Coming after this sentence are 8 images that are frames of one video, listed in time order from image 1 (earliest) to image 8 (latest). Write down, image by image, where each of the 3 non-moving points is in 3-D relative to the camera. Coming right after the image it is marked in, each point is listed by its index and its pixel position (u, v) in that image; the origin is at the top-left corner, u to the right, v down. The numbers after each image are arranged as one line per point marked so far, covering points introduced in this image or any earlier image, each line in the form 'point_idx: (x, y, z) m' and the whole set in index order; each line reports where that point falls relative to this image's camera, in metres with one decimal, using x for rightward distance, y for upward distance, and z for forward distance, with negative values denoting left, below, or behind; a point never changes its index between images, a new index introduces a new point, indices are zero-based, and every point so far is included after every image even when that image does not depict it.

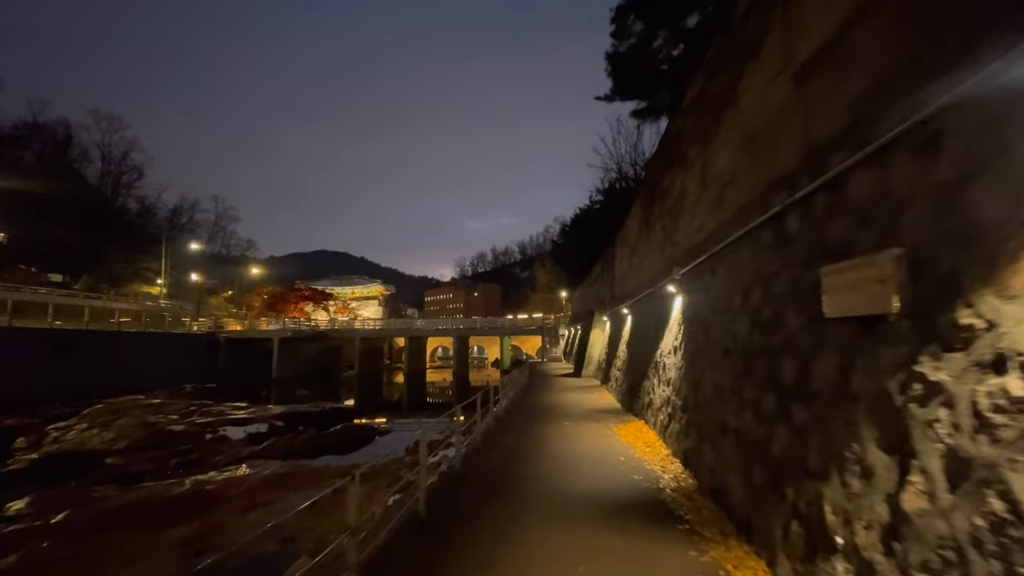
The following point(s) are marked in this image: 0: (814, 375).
0: (+2.5, -0.7, +3.9) m
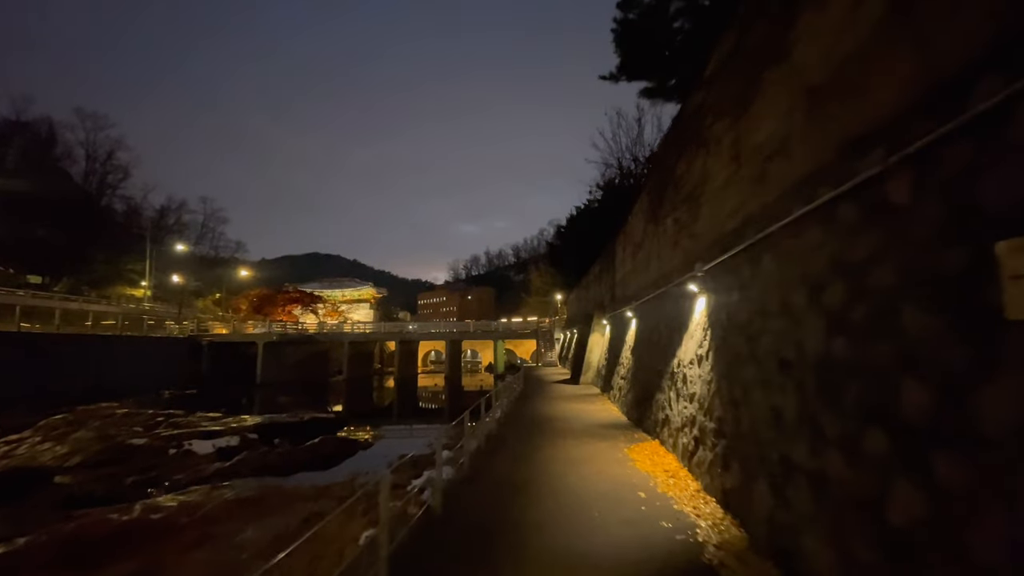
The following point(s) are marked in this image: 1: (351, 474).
0: (+2.5, -0.6, +2.5) m
1: (-4.9, -5.7, +14.6) m
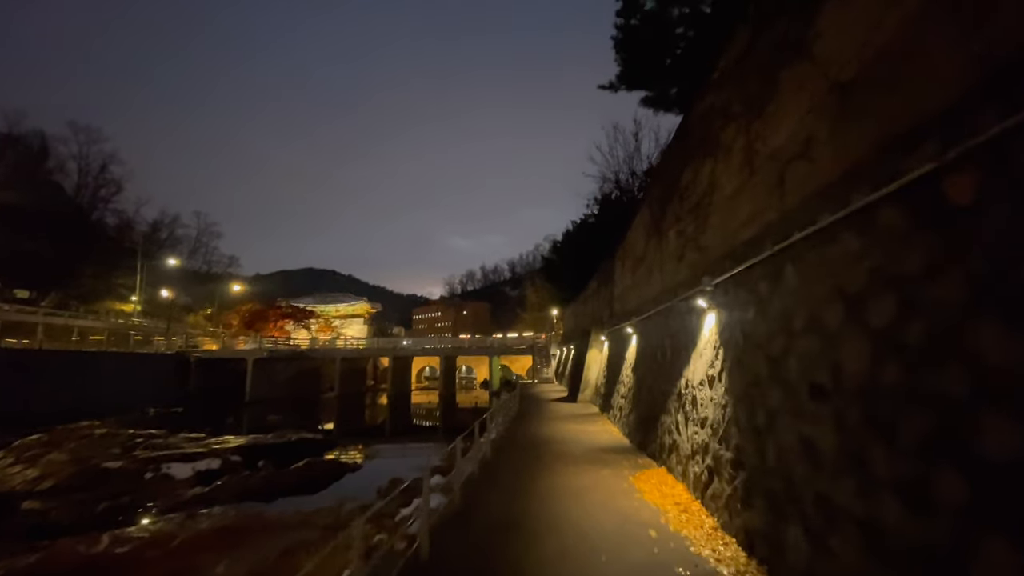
0: (+2.5, -0.7, +2.0) m
1: (-5.1, -6.2, +13.8) m
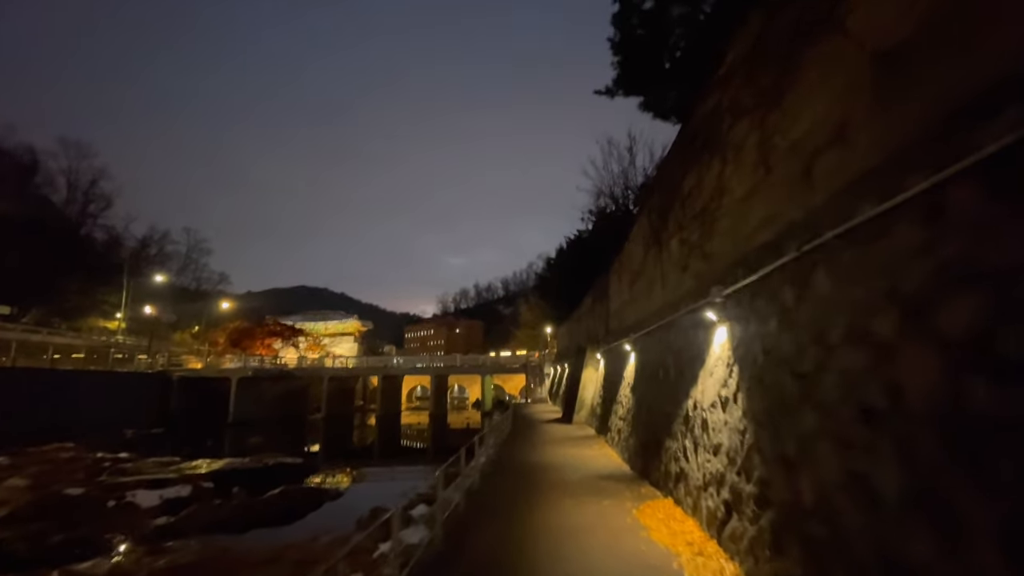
0: (+2.4, -0.7, +1.3) m
1: (-5.3, -6.5, +12.8) m
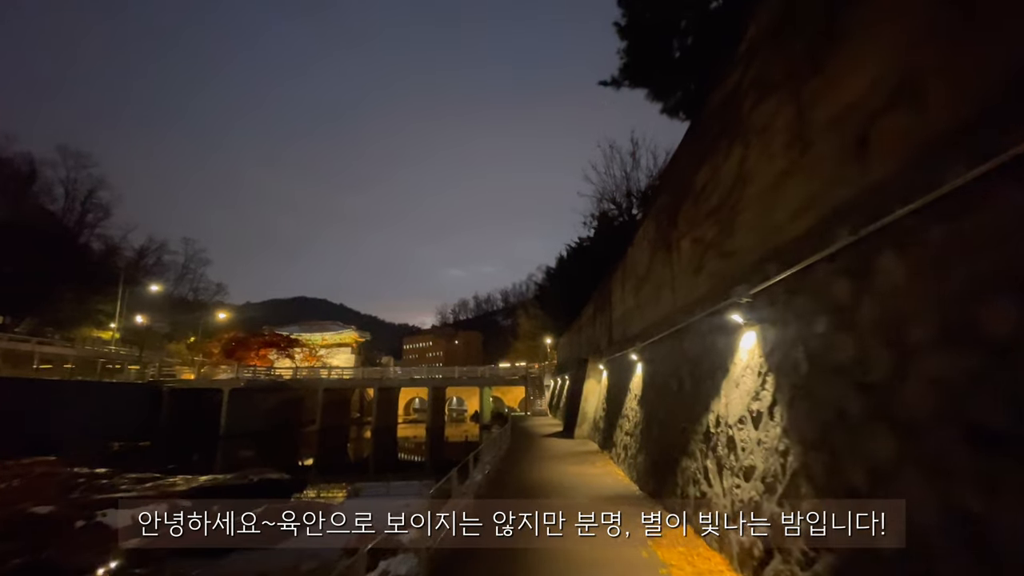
0: (+2.4, -0.5, +0.5) m
1: (-5.3, -6.7, +11.8) m
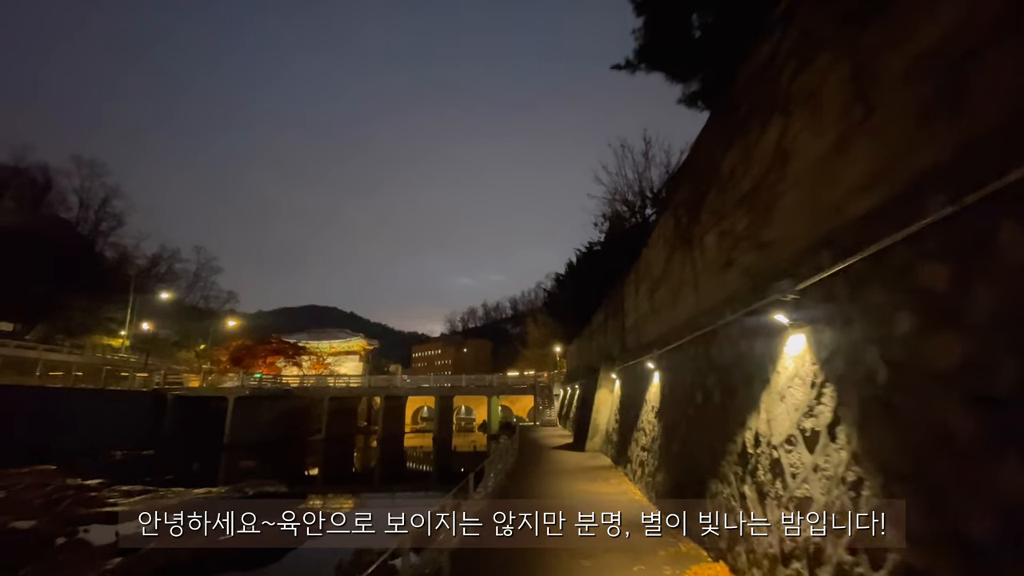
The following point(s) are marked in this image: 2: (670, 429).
0: (+2.3, -0.3, -0.5) m
1: (-5.2, -6.7, +10.9) m
2: (+3.1, -2.7, +9.2) m
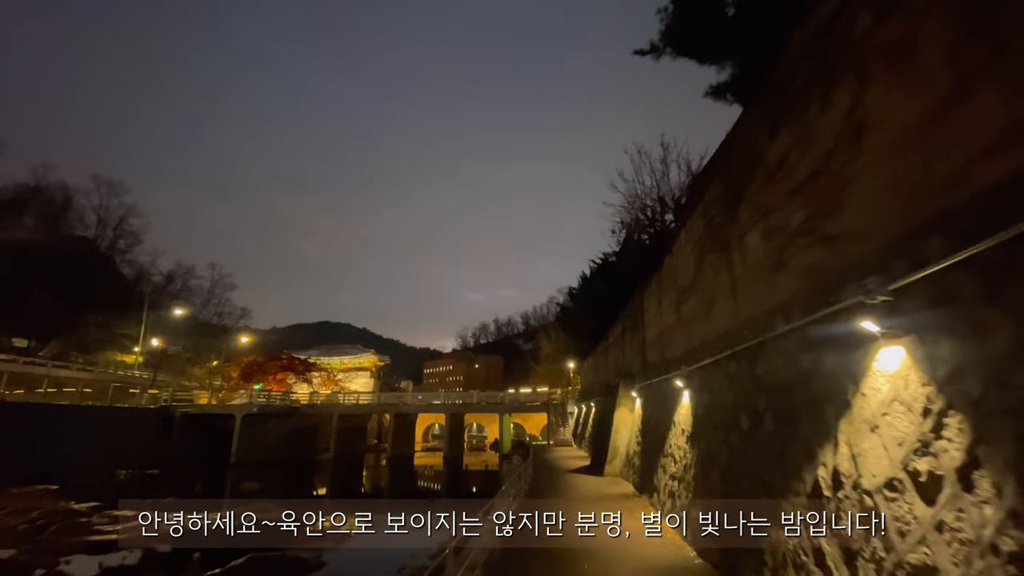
0: (+2.3, -0.2, -1.5) m
1: (-4.9, -6.9, +9.8) m
2: (+3.3, -2.9, +8.1) m
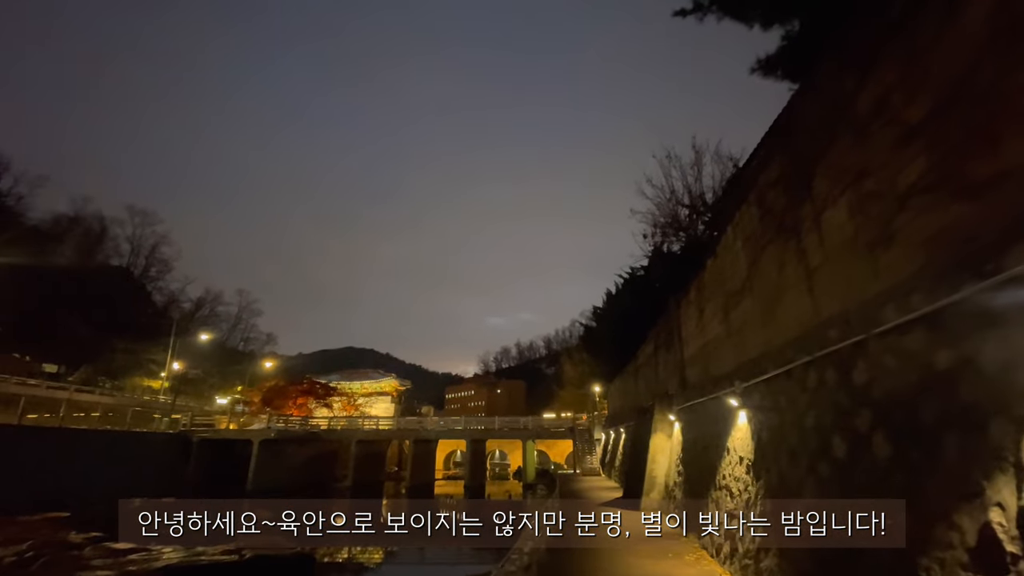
0: (+2.2, +0.4, -2.9) m
1: (-4.4, -7.0, +8.4) m
2: (+3.7, -2.8, +6.5) m
